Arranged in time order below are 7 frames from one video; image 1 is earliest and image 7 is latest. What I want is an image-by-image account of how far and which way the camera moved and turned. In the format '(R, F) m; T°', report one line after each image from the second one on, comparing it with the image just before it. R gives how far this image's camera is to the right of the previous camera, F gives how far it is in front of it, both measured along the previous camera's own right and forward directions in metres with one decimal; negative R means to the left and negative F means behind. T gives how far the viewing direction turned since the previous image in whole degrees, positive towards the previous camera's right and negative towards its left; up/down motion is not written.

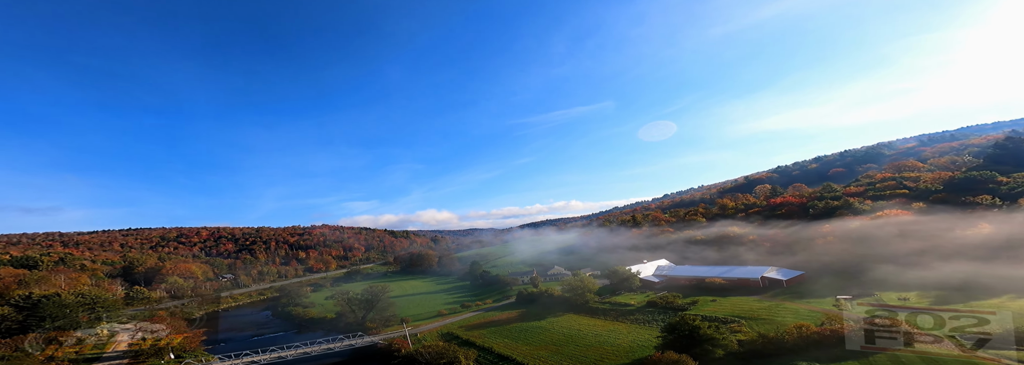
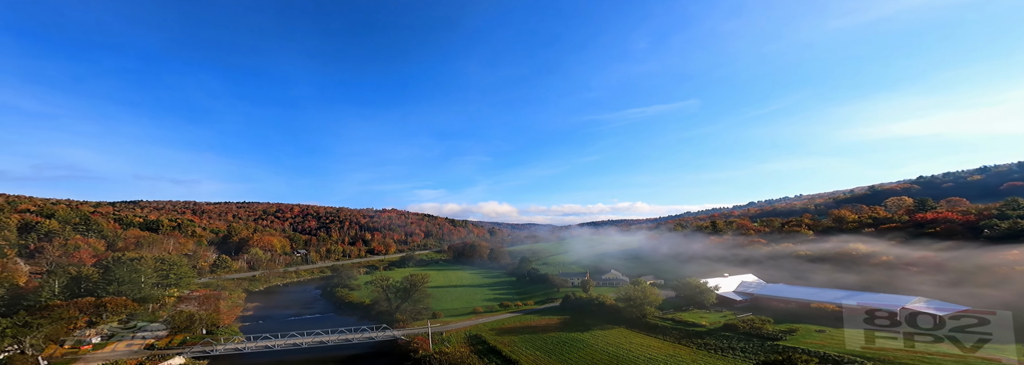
(+2.2, +6.7) m; -10°
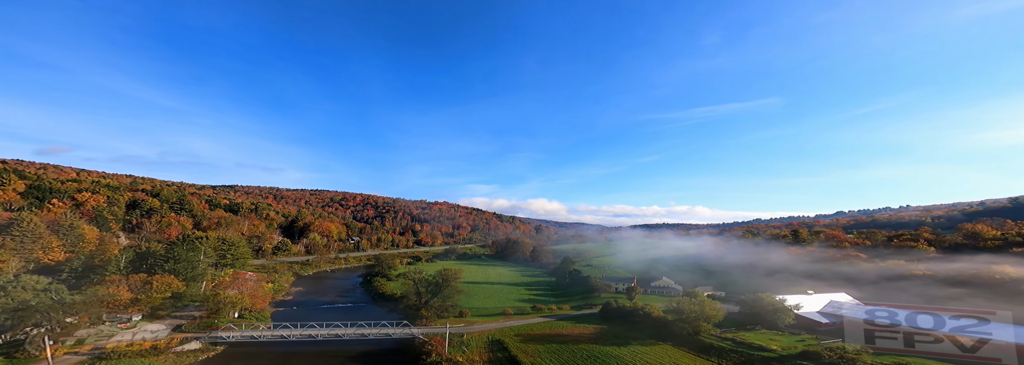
(+2.1, +4.2) m; -8°
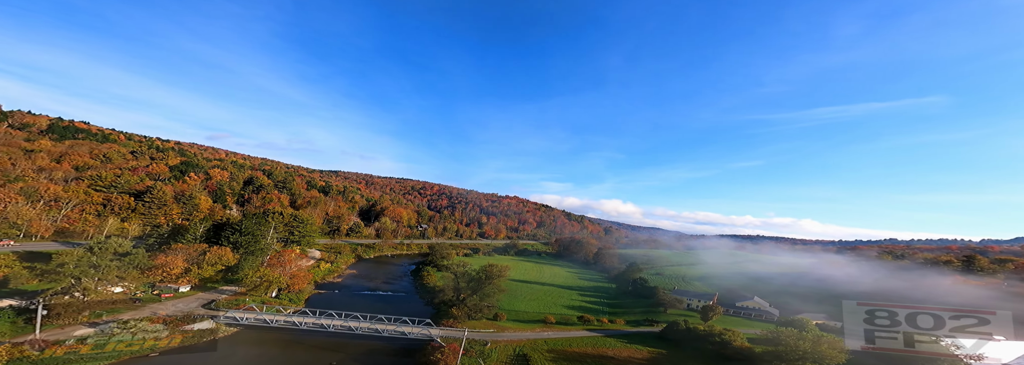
(+3.0, +6.7) m; -11°
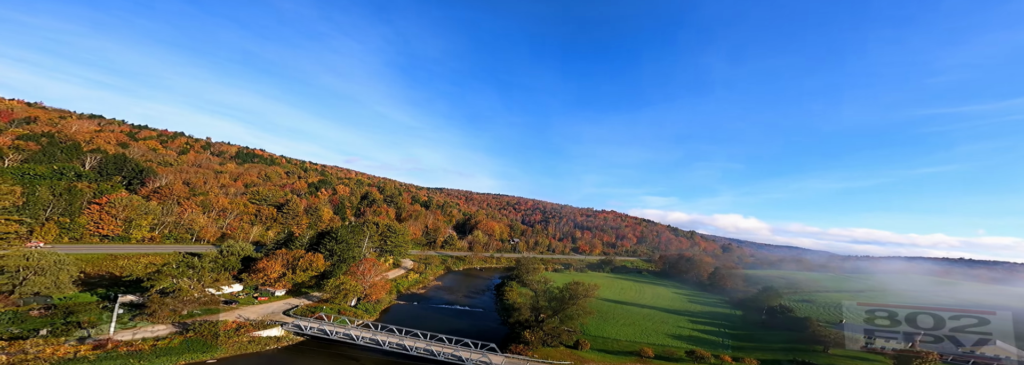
(+1.4, +5.9) m; -14°
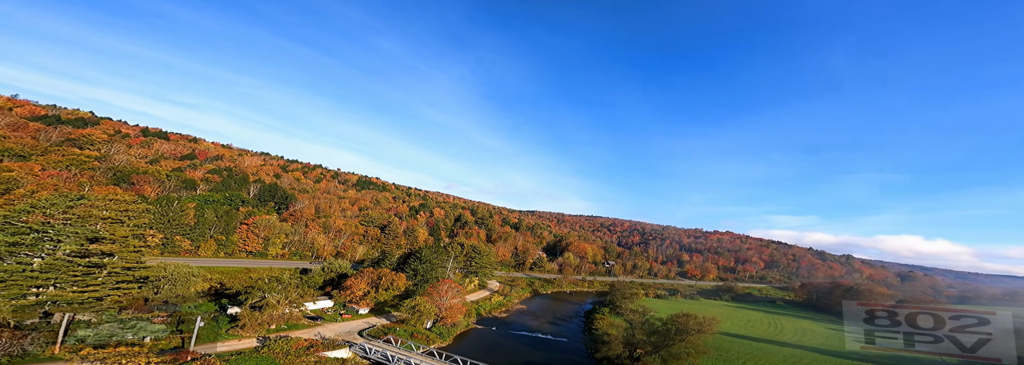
(+1.0, +5.1) m; -14°
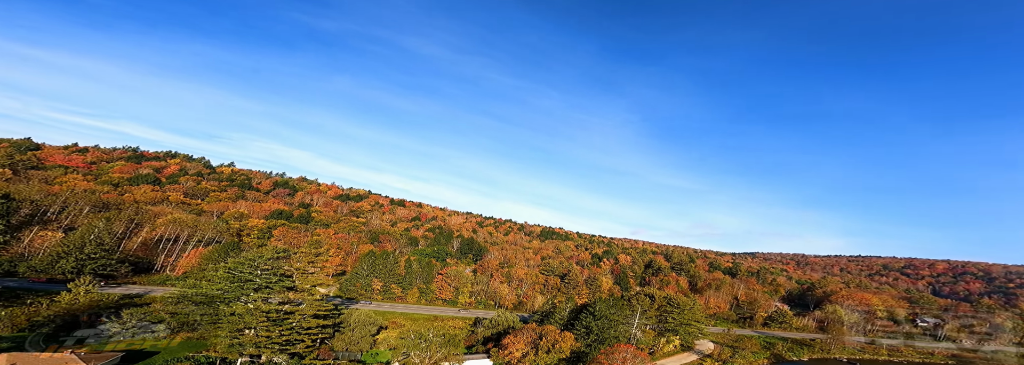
(-0.4, +12.0) m; -26°
